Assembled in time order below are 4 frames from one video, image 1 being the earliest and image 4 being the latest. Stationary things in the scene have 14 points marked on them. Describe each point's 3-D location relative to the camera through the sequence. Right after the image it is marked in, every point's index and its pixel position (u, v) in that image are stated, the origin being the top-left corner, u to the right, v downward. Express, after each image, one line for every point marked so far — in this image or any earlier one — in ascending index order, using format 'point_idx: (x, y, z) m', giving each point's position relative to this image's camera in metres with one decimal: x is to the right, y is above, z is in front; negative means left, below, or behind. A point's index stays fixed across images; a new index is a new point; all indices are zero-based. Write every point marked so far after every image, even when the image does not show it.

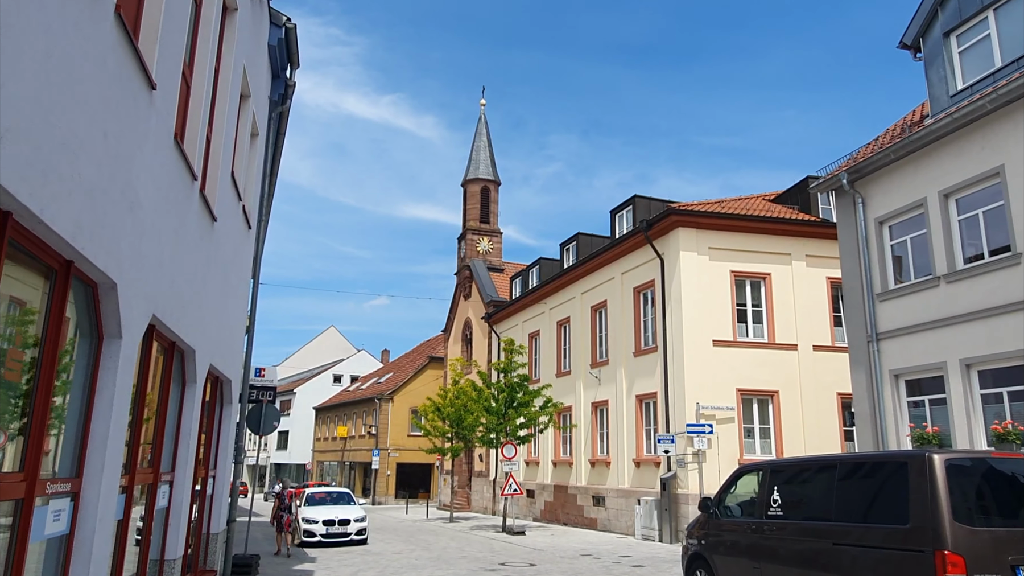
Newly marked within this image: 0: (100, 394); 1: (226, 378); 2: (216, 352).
0: (-2.7, -0.7, +5.1) m
1: (-3.9, -1.2, +10.8) m
2: (-3.5, -0.8, +9.3) m
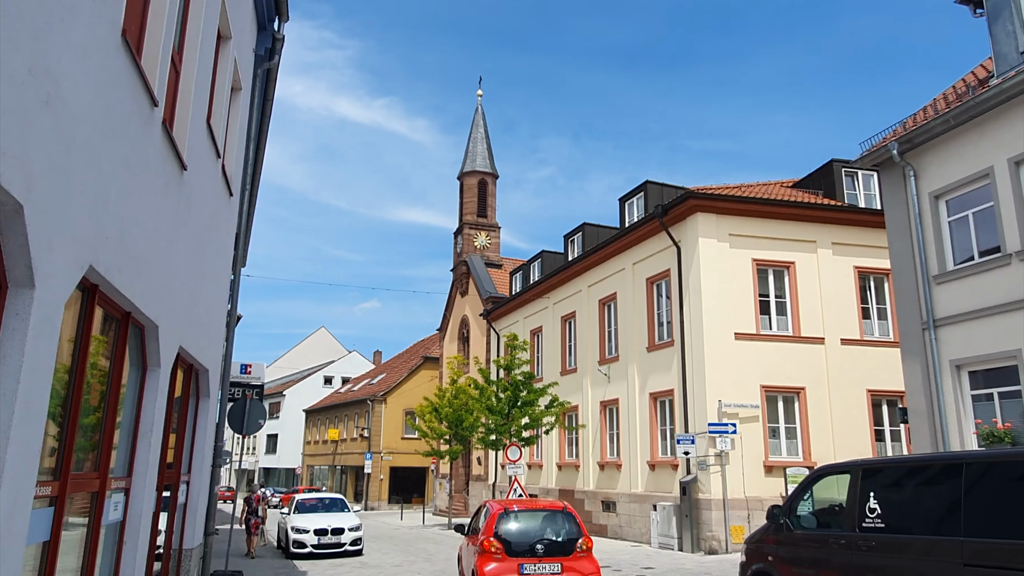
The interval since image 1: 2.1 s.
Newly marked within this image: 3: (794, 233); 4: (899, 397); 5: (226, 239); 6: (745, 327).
0: (-2.3, -0.4, +3.6) m
1: (-3.7, -0.9, +9.3) m
2: (-3.2, -0.4, +7.8) m
3: (+7.1, +1.4, +19.9) m
4: (+9.6, -2.7, +19.6) m
5: (-3.7, +0.6, +10.1) m
6: (+5.6, -0.9, +19.0) m
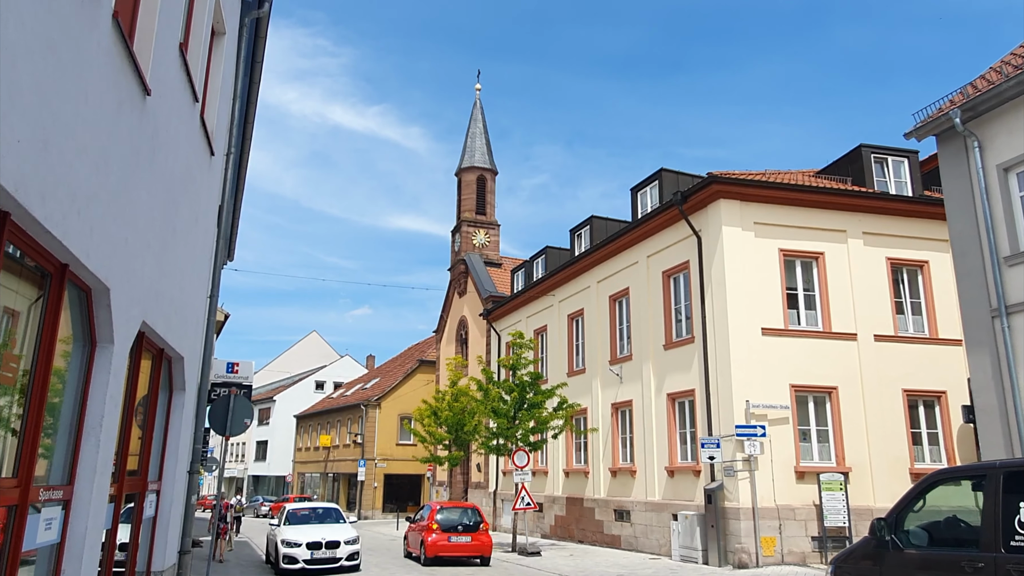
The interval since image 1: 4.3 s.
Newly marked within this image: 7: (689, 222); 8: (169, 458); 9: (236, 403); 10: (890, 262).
0: (-2.0, 0.0, +2.2) m
1: (-3.3, -0.7, +7.8) m
2: (-2.9, -0.2, +6.4) m
3: (+7.3, +1.6, +18.6) m
4: (+9.8, -2.5, +18.3) m
5: (-3.3, +0.9, +8.6) m
6: (+5.8, -0.8, +17.6) m
7: (+4.2, +1.6, +18.9) m
8: (-3.6, -1.8, +8.3) m
9: (-3.9, -1.6, +11.1) m
10: (+9.0, +0.6, +18.8) m
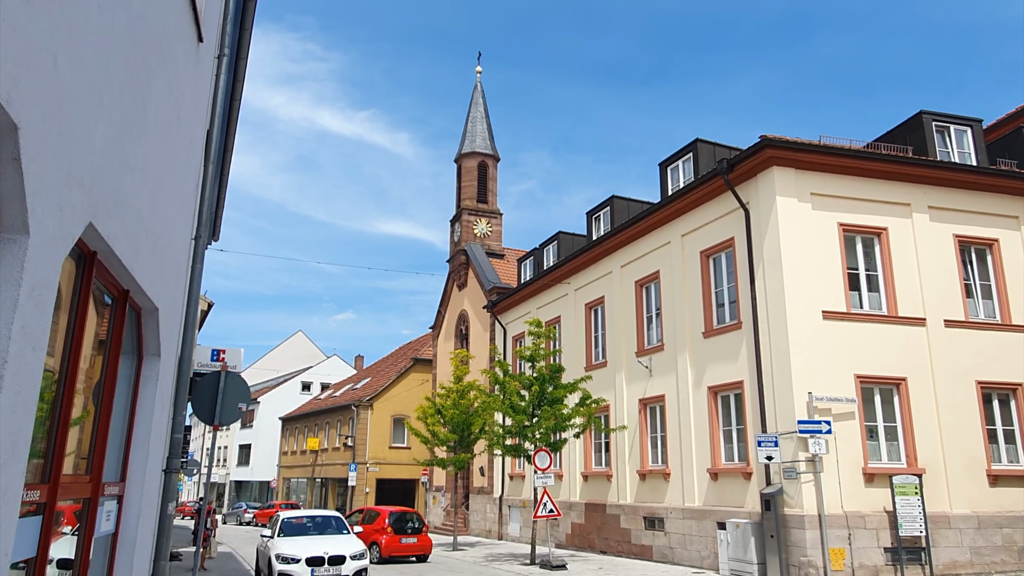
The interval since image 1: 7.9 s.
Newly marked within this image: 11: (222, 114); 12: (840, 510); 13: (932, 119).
0: (-1.1, +0.5, 0.0) m
1: (-2.6, -0.1, +5.6) m
2: (-2.1, +0.4, +4.1) m
3: (+7.9, +2.0, +16.6) m
4: (+10.4, -2.1, +16.3) m
5: (-2.6, +1.4, +6.4) m
6: (+6.4, -0.3, +15.6) m
7: (+4.8, +2.0, +16.9) m
8: (-2.9, -1.2, +6.0) m
9: (-3.2, -1.1, +8.8) m
10: (+9.5, +1.0, +16.8) m
11: (-3.5, +2.0, +9.5) m
12: (+6.0, -4.0, +14.3) m
13: (+9.5, +3.8, +17.7) m
